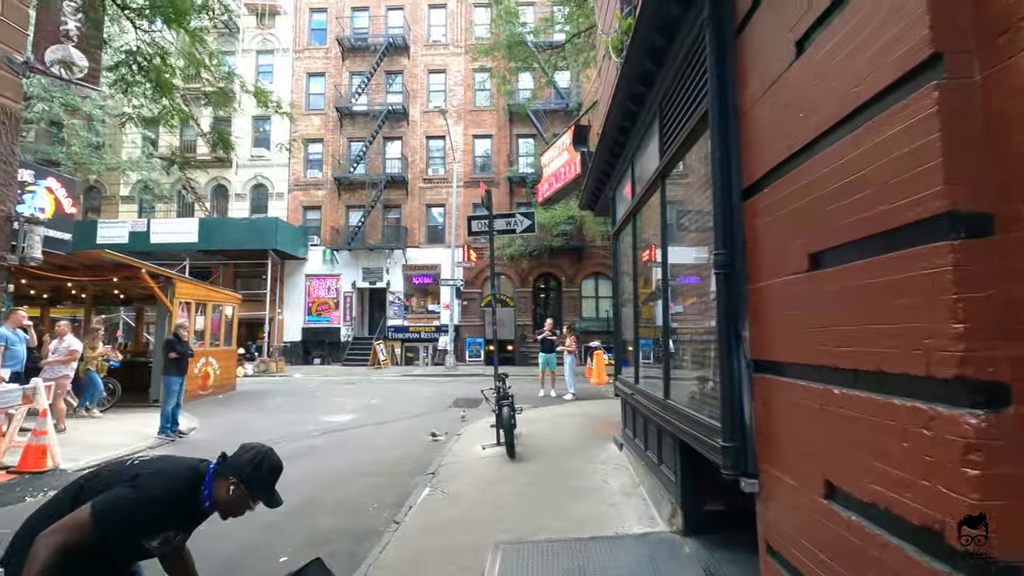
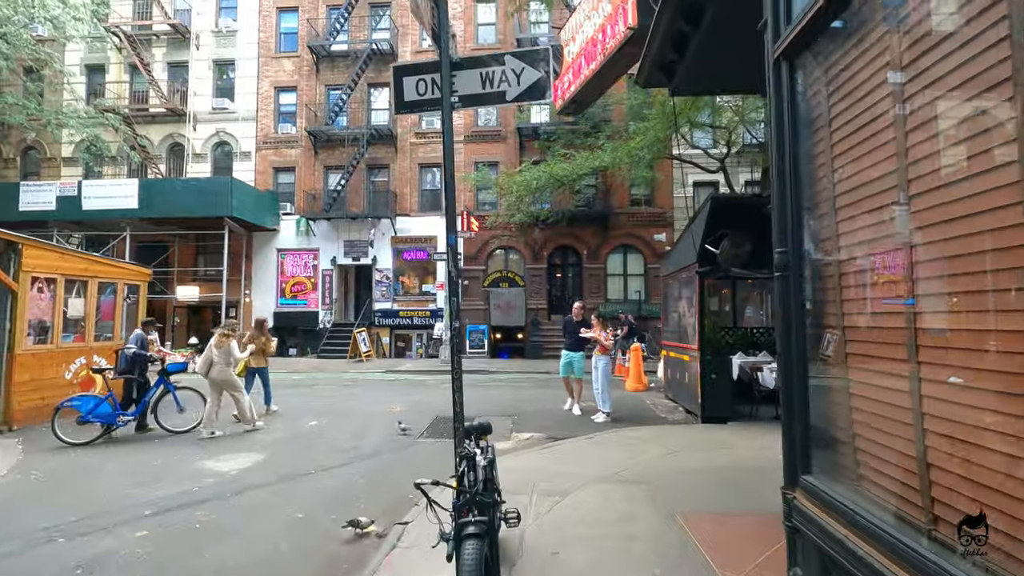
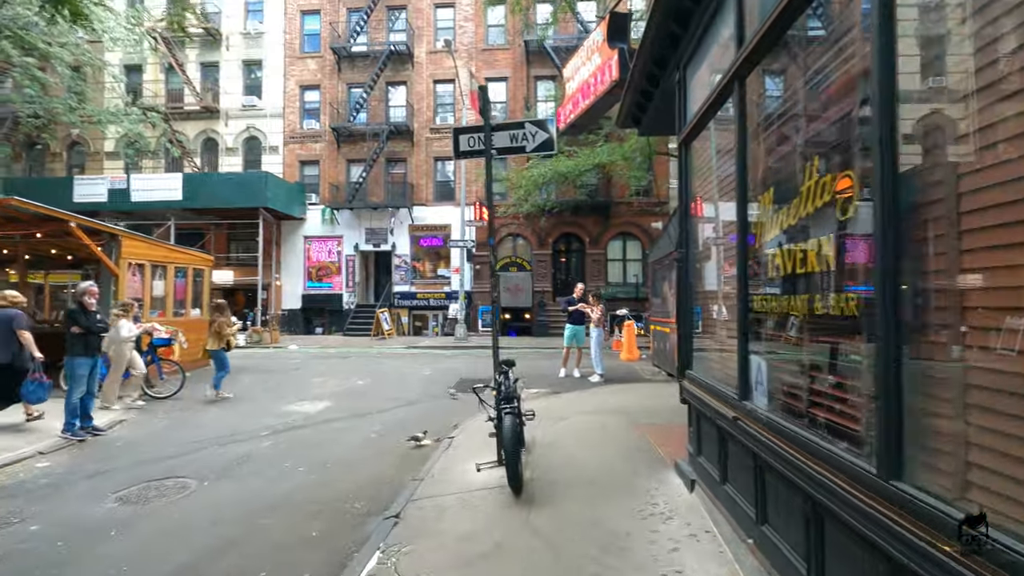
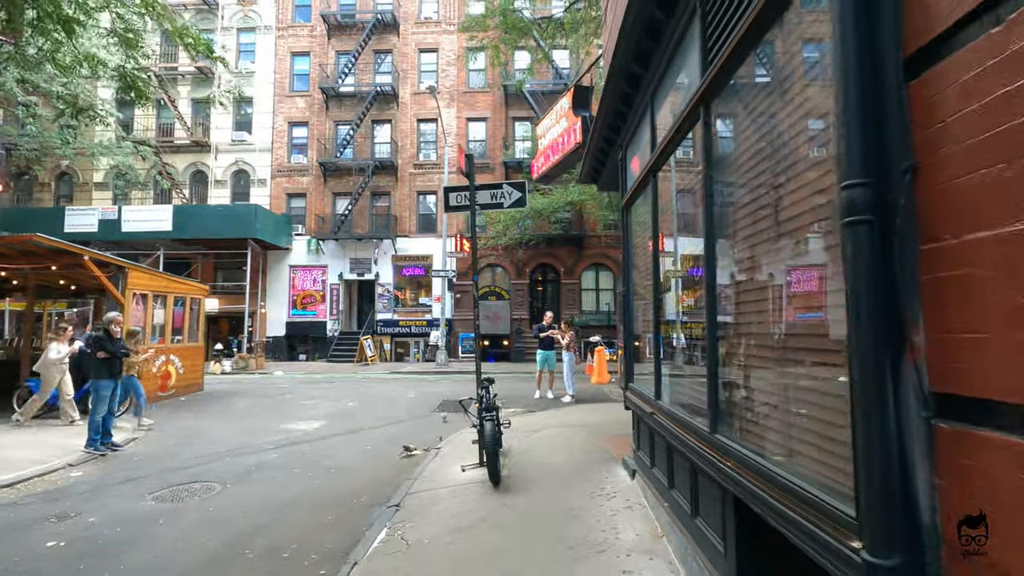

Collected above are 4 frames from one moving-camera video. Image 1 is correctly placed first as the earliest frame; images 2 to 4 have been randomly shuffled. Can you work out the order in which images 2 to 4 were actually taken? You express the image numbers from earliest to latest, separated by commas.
4, 3, 2
